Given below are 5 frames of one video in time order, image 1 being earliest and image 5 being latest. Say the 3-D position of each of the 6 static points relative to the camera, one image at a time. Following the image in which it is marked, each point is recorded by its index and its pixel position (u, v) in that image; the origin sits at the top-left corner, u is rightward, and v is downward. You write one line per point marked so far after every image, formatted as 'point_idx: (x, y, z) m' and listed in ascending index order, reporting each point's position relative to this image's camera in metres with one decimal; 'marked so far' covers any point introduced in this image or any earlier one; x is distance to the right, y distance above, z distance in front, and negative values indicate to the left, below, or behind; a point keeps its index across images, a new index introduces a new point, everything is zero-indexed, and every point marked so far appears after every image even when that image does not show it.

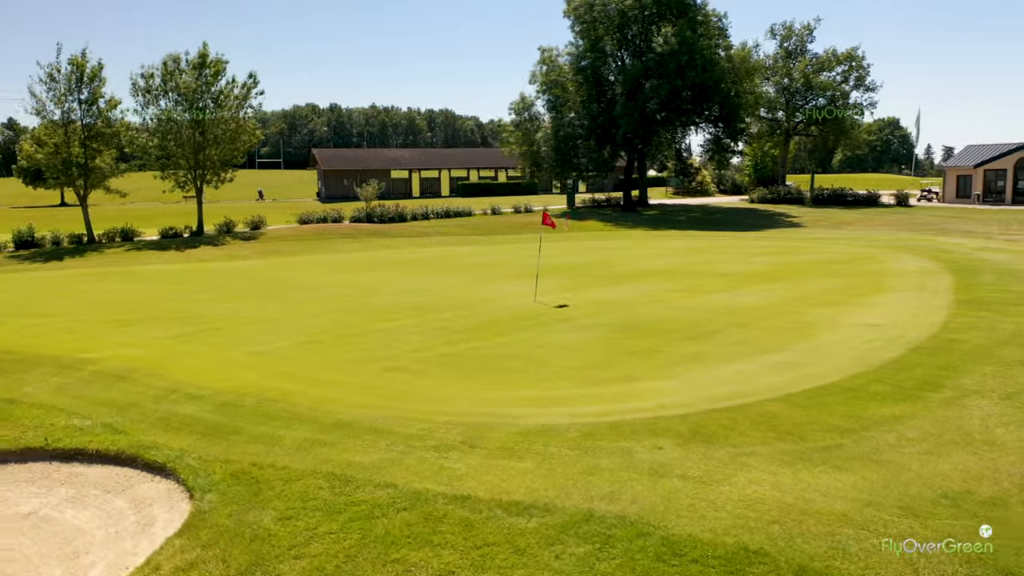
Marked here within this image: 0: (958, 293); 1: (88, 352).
0: (+8.9, -0.1, +16.3) m
1: (-6.1, -0.9, +12.1) m
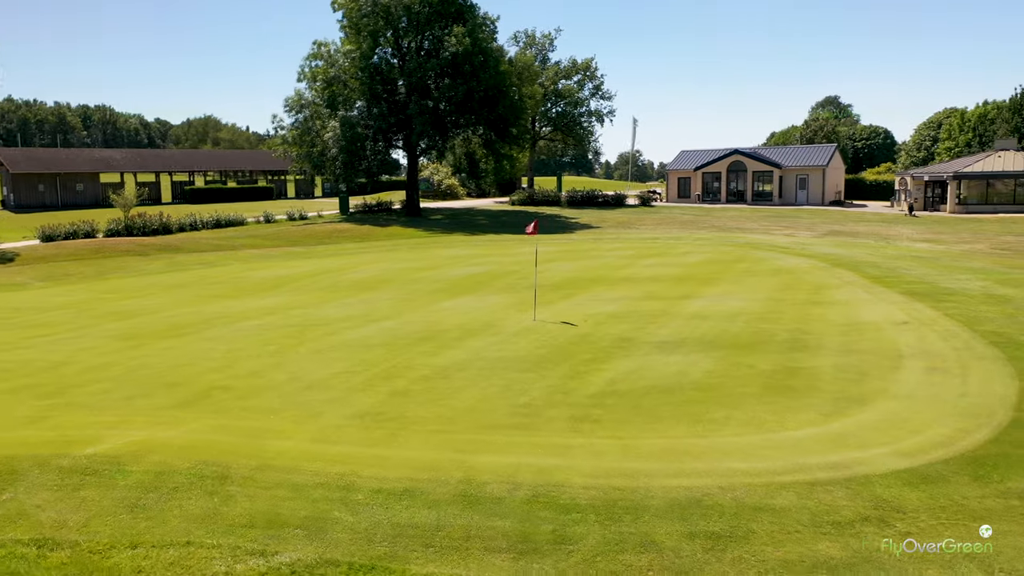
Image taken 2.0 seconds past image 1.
0: (+8.0, +0.1, +17.7) m
1: (-4.2, -1.5, +8.1) m
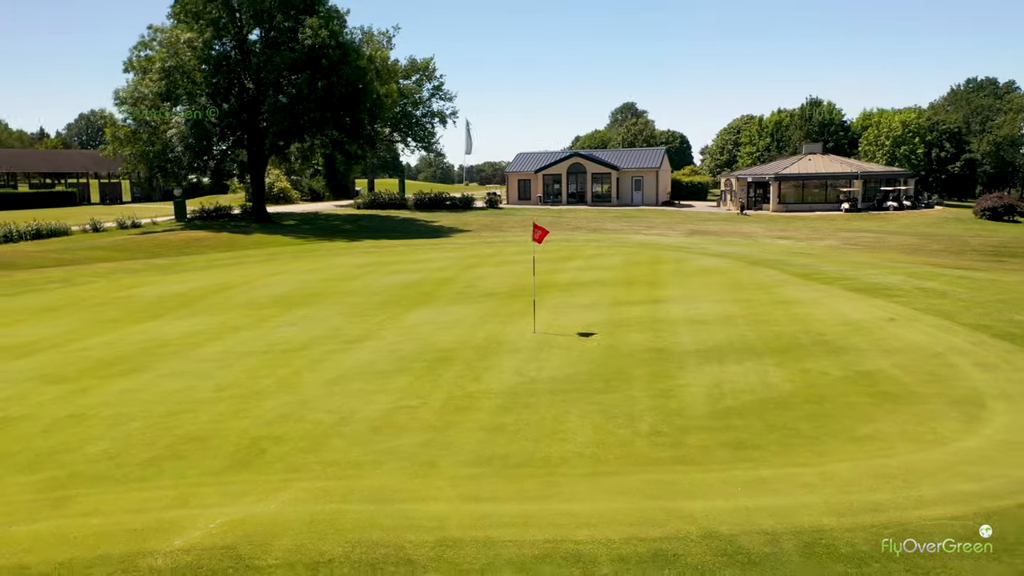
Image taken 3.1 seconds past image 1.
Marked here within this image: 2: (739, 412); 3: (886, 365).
0: (+6.8, +0.2, +18.4) m
1: (-2.7, -1.8, +6.1) m
2: (+2.3, -1.3, +8.5) m
3: (+4.7, -1.0, +10.4) m
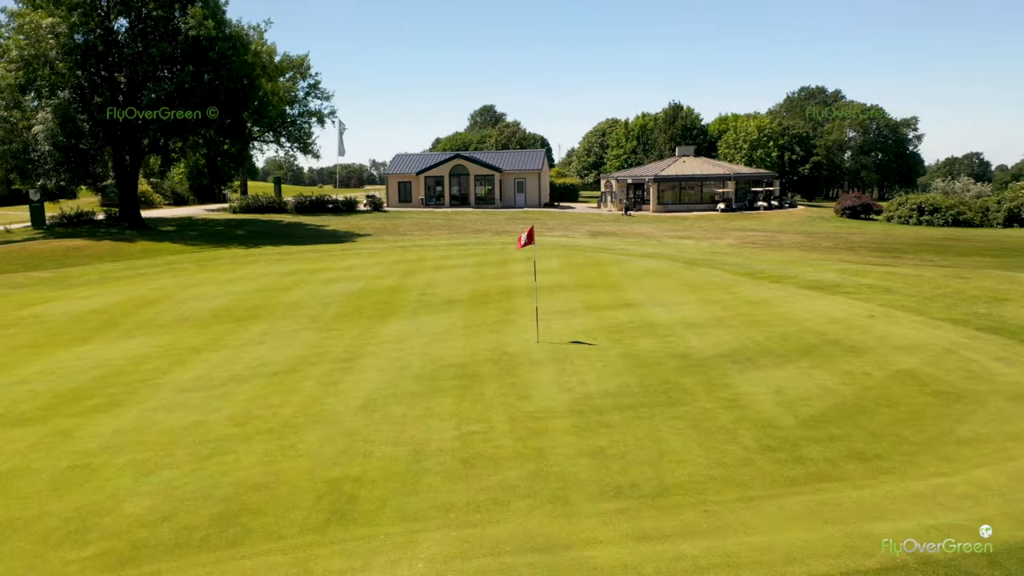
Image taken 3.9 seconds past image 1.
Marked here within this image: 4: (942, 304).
0: (+5.7, +0.2, +18.7) m
1: (-1.4, -1.9, +5.0) m
2: (+3.1, -1.3, +8.3) m
3: (+5.1, -1.0, +10.5) m
4: (+8.1, -0.3, +15.6) m
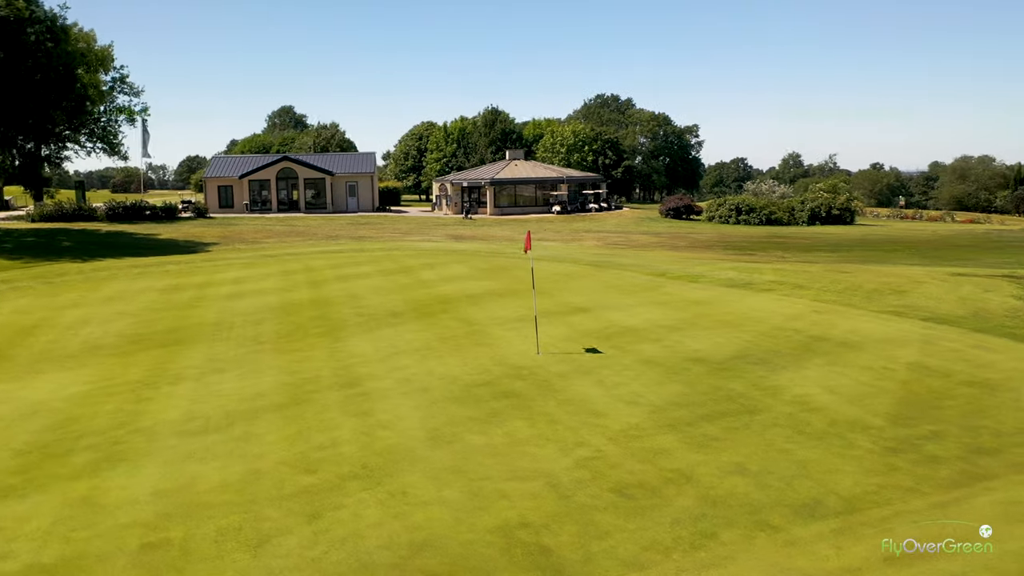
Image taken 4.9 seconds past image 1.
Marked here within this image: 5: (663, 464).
0: (+3.9, +0.2, +19.2) m
1: (+0.5, -2.0, +4.1) m
2: (+4.0, -1.3, +8.4) m
3: (+5.4, -0.9, +11.1) m
4: (+7.0, -0.2, +16.7) m
5: (+1.3, -1.5, +7.2) m
